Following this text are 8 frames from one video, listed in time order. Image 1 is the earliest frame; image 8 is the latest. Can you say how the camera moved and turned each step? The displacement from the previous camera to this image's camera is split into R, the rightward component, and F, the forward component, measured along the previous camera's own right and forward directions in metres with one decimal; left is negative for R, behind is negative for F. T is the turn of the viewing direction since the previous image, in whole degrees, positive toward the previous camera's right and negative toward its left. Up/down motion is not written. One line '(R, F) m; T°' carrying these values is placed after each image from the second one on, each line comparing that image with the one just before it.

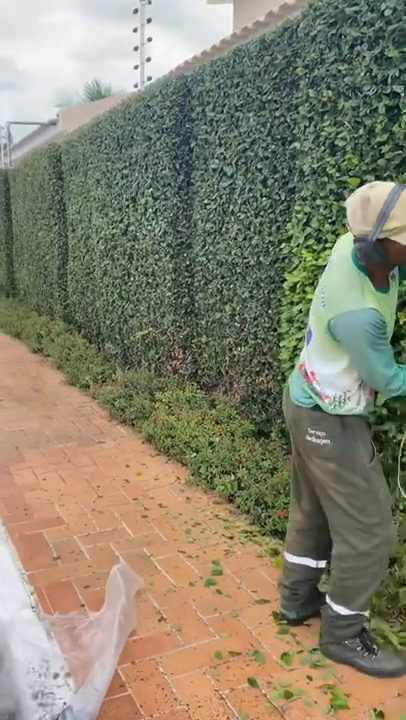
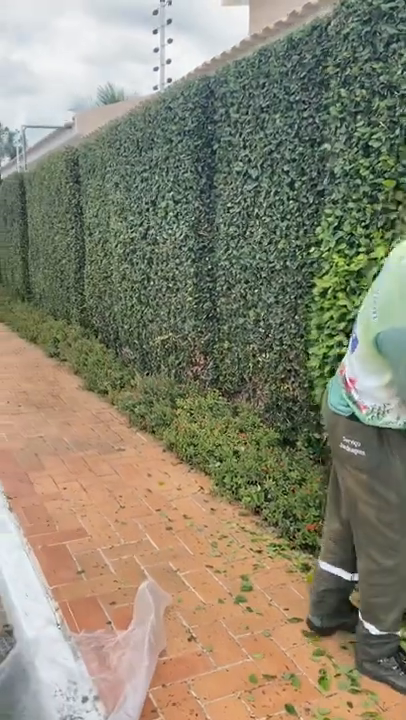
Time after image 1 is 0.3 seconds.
(-0.1, +0.1) m; -1°
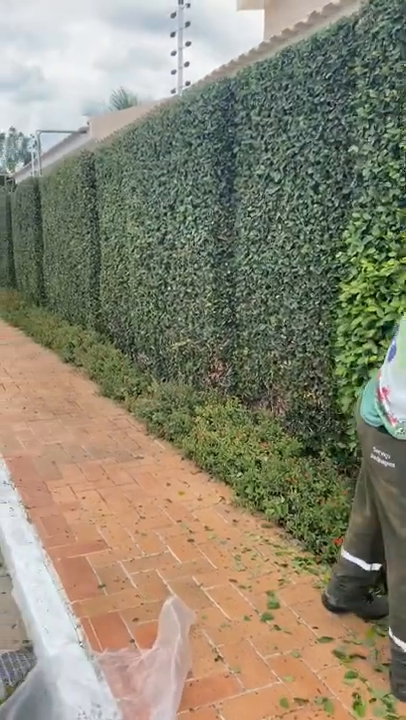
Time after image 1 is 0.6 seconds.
(-0.1, +0.1) m; -1°
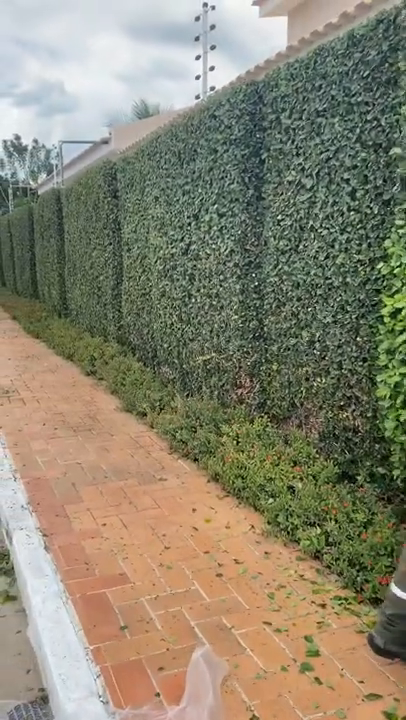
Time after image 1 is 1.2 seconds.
(0.0, +0.3) m; -2°
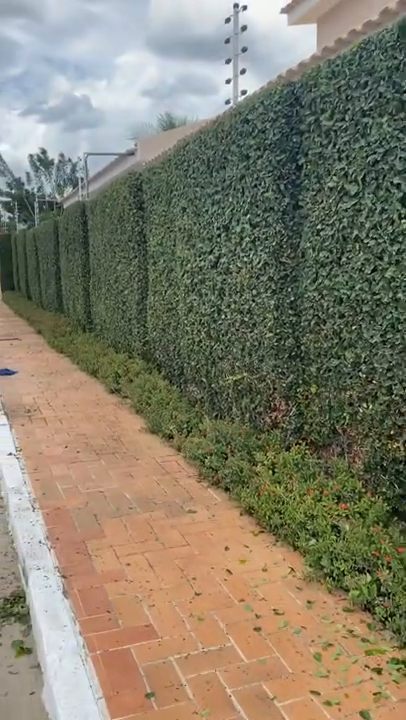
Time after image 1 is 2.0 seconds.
(-0.1, +0.4) m; -2°
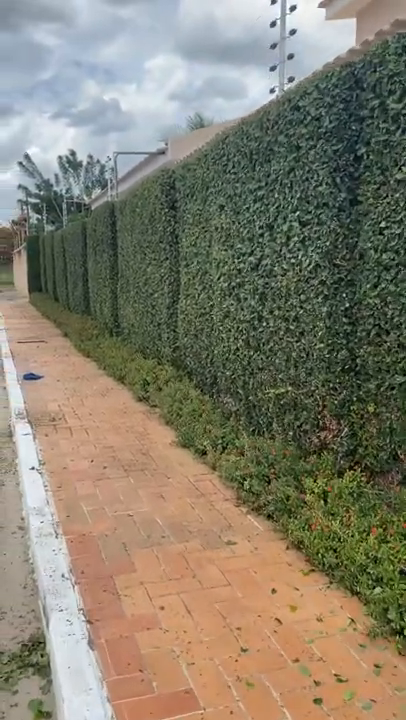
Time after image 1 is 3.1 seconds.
(-0.1, +0.5) m; -2°
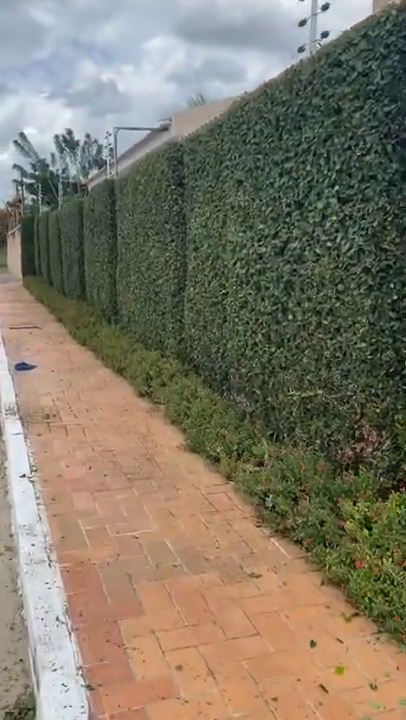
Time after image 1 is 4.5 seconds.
(-0.2, +0.6) m; +1°
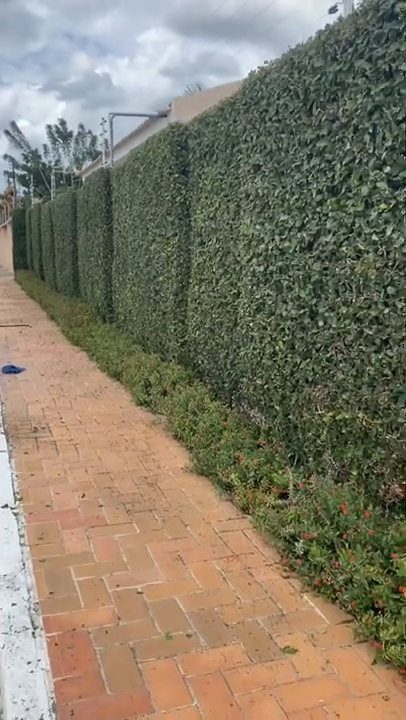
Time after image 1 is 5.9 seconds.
(-0.1, +0.7) m; +1°
